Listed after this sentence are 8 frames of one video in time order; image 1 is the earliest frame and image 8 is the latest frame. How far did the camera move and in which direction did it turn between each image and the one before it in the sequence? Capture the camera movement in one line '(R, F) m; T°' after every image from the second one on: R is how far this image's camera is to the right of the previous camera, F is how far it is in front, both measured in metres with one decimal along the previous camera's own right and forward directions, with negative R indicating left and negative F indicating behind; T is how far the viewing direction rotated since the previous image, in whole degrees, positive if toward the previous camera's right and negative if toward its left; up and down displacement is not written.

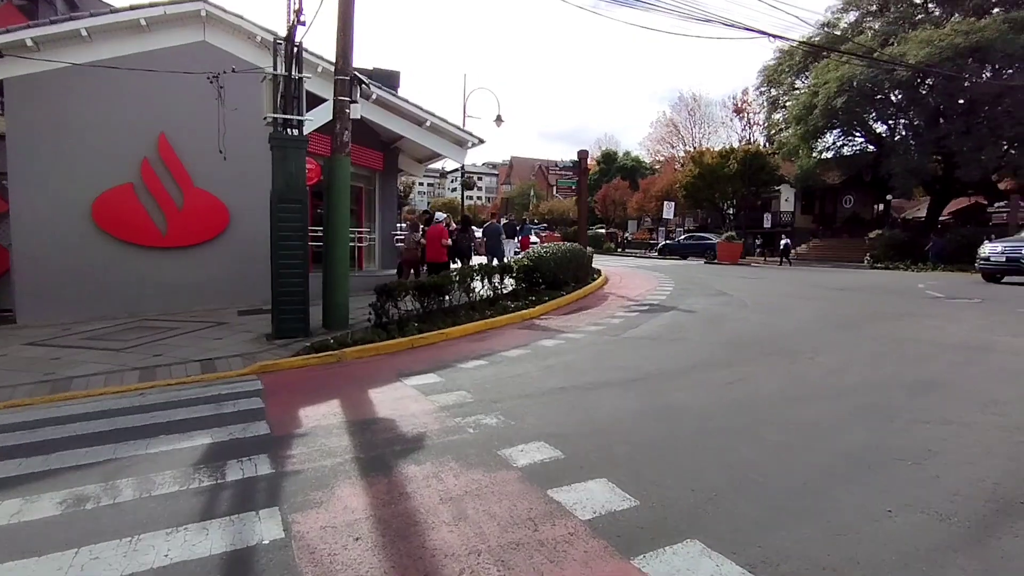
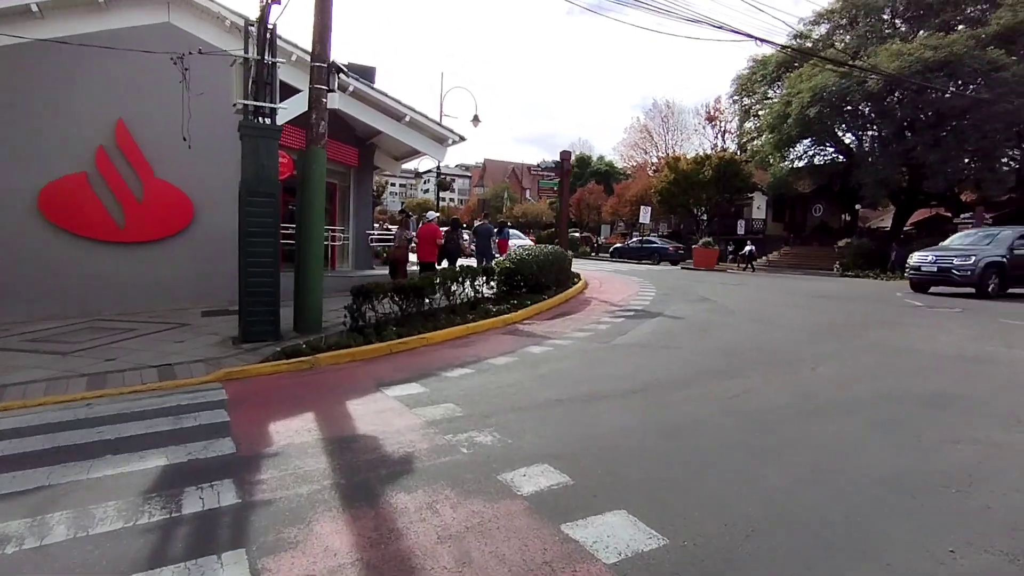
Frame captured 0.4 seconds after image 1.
(-0.2, +0.5) m; +3°
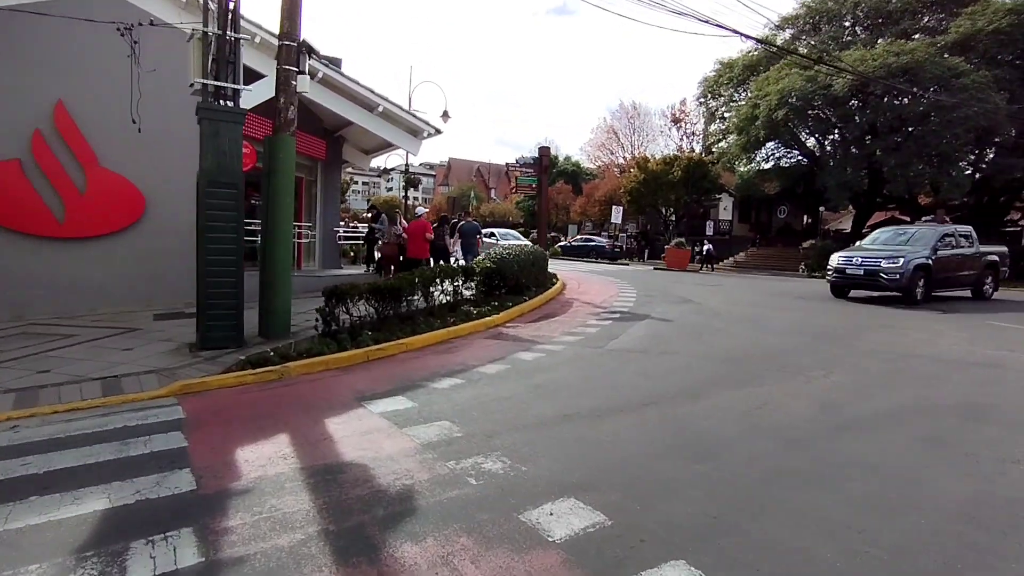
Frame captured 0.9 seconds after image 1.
(-0.3, +0.7) m; +4°
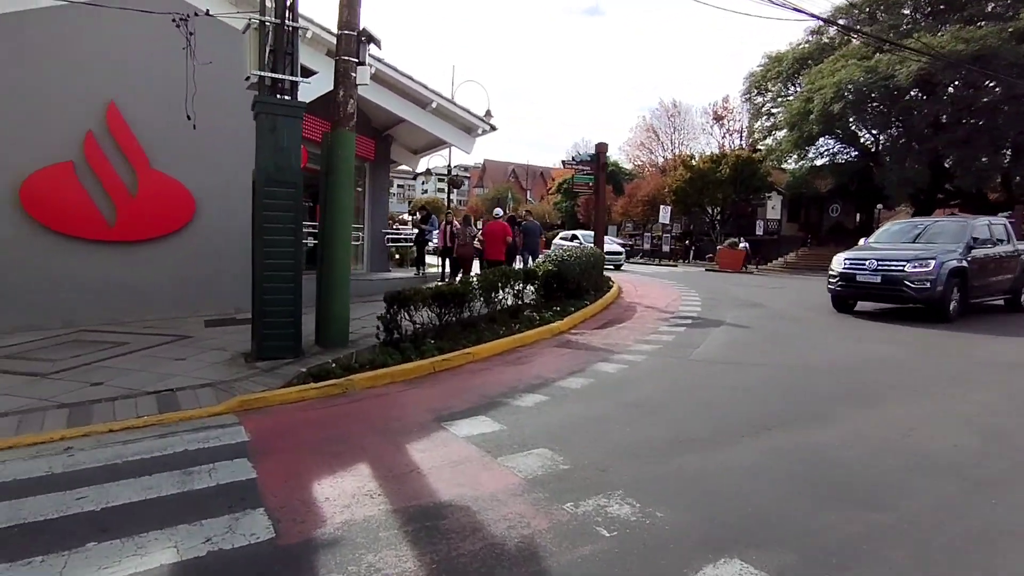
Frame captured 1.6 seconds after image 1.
(-0.6, +0.7) m; -3°
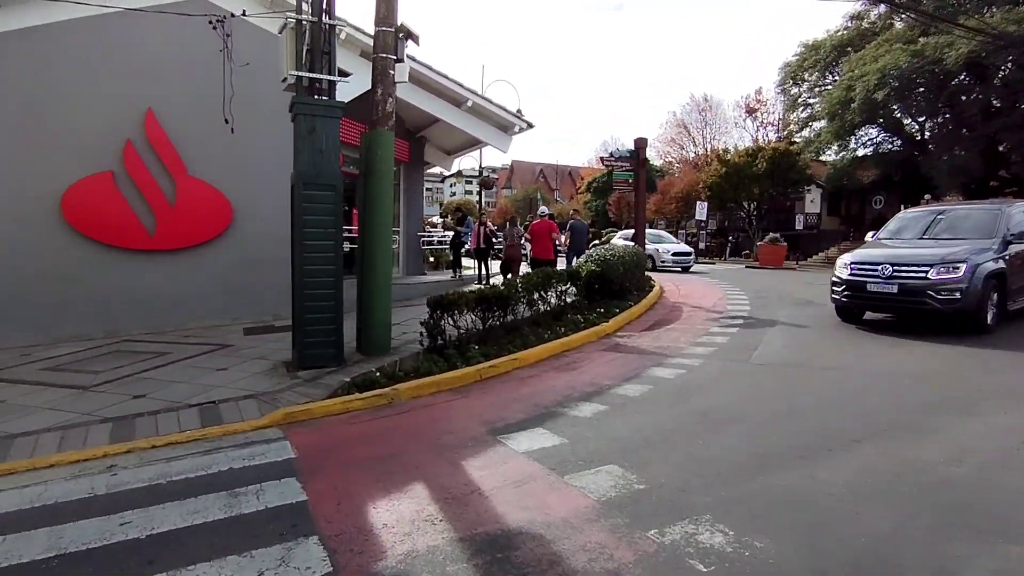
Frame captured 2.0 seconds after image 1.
(-0.2, +0.3) m; -3°
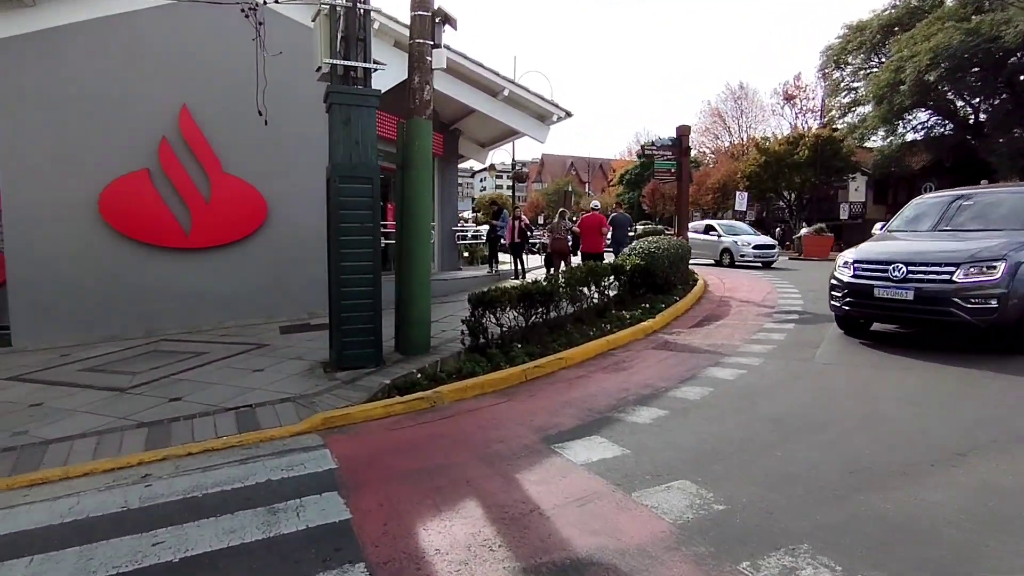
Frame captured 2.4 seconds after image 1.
(-0.2, +0.4) m; -3°
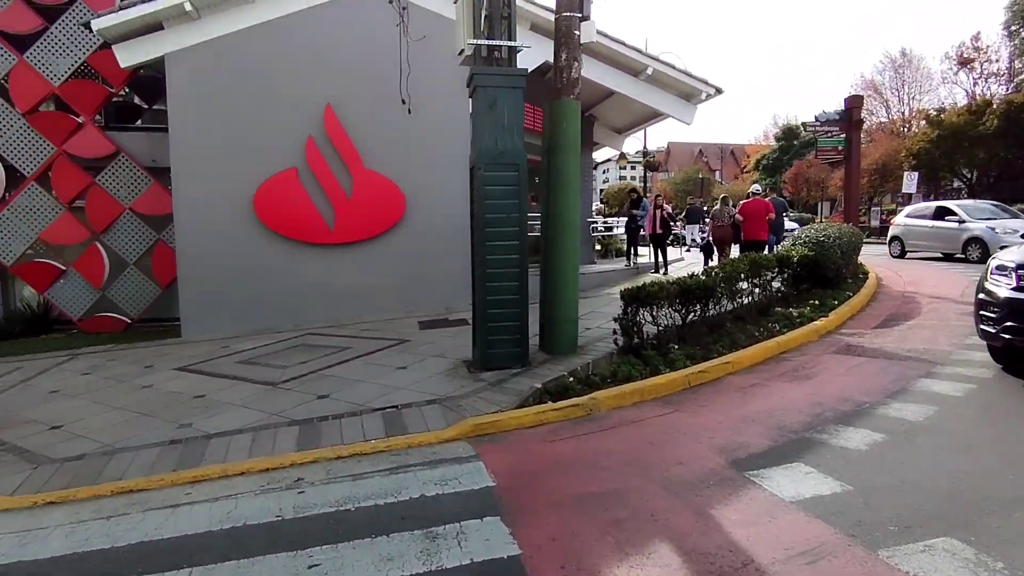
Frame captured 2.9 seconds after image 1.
(-0.4, +0.6) m; -11°
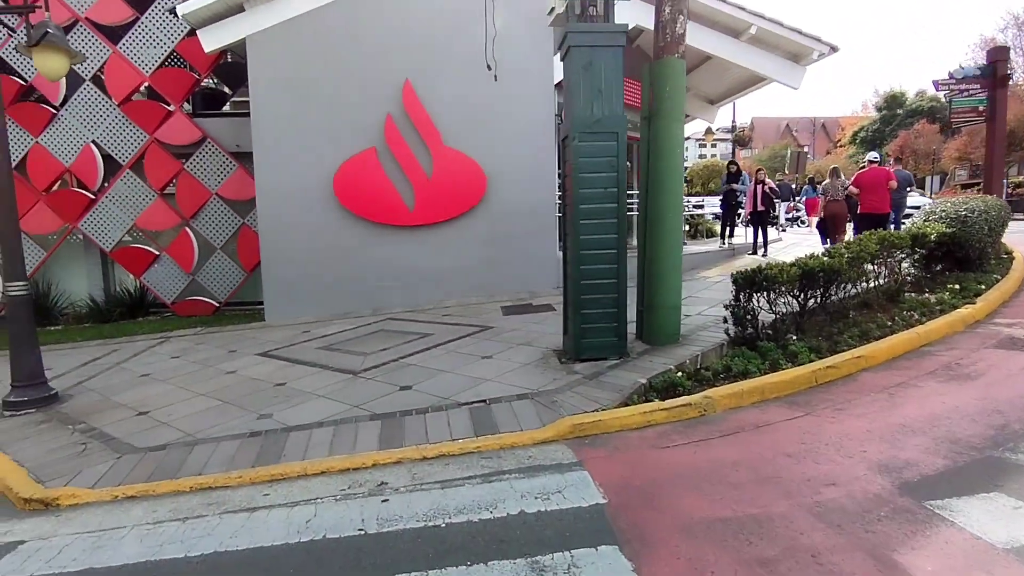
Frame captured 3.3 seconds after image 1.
(-0.2, +0.6) m; -7°
